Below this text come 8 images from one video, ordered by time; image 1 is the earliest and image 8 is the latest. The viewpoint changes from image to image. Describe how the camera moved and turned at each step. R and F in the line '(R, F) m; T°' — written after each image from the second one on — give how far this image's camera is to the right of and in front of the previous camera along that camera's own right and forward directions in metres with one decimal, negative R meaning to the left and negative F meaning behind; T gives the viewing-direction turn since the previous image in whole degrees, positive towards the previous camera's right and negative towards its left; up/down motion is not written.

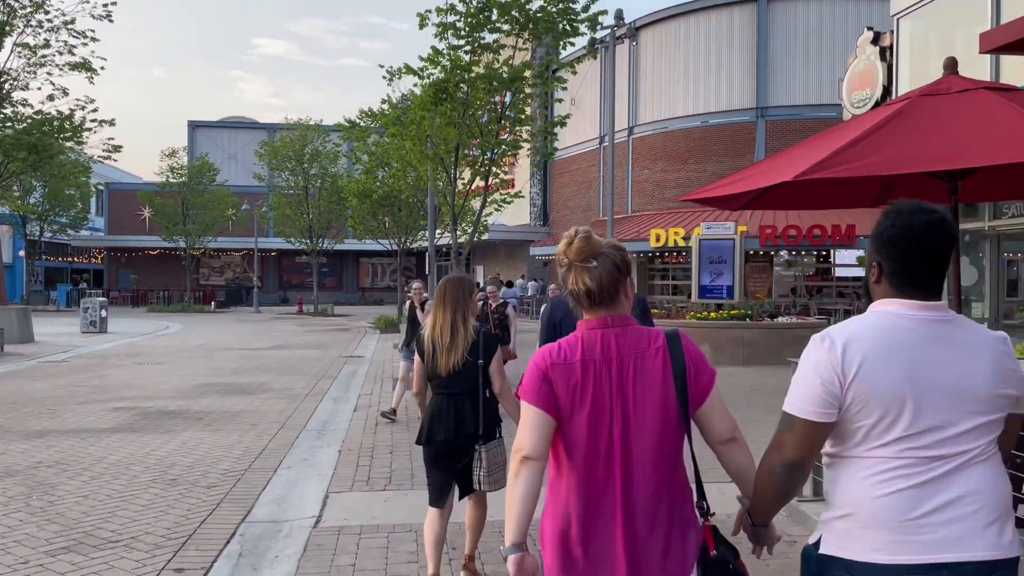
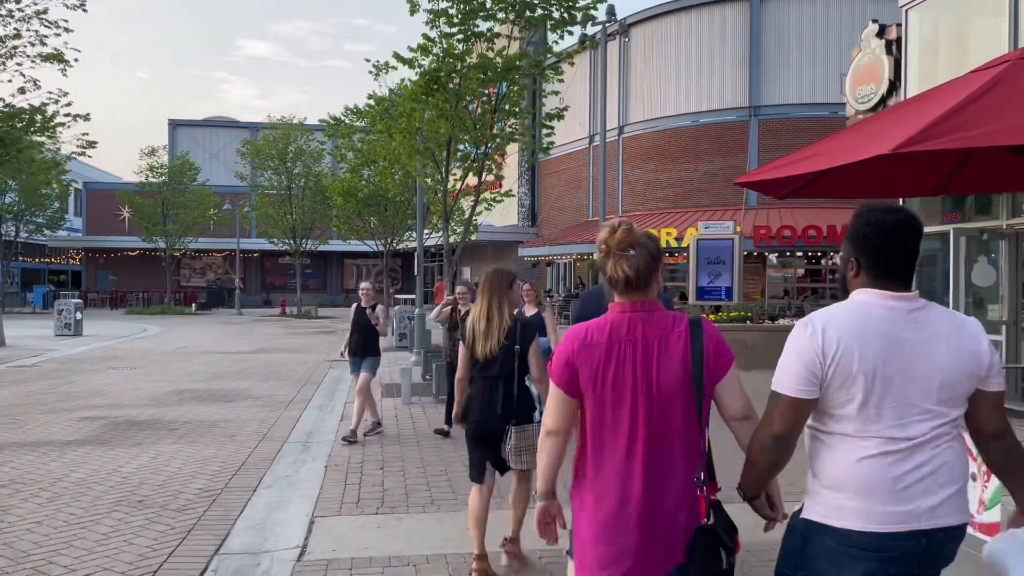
(-0.1, +0.6) m; +1°
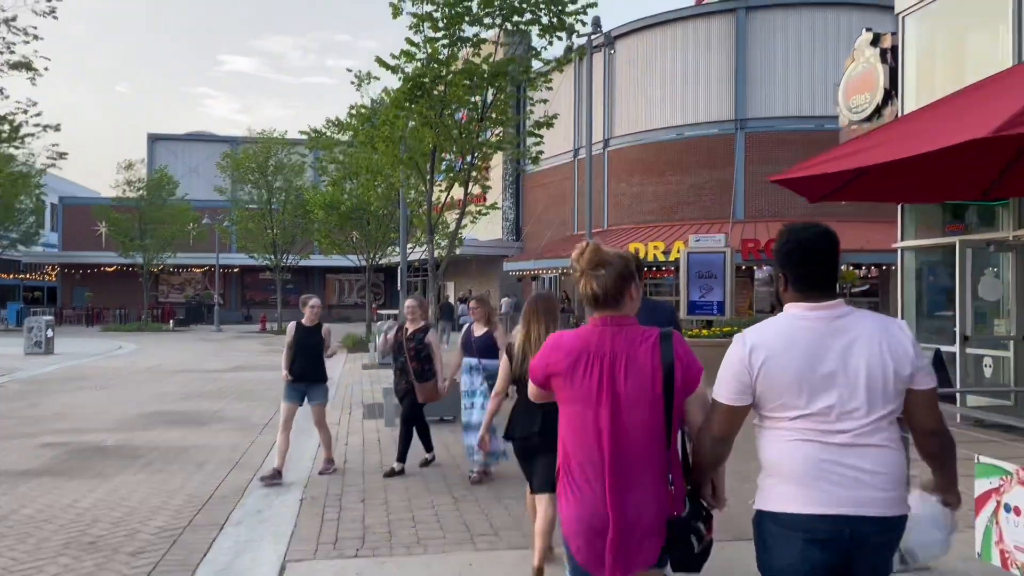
(-0.1, +0.5) m; +1°
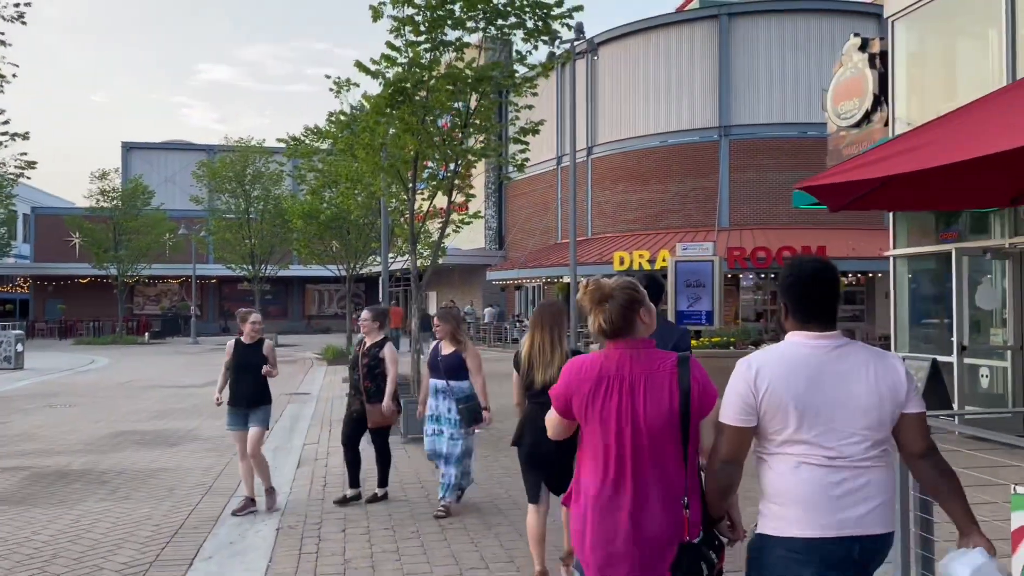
(-0.1, +0.4) m; +1°
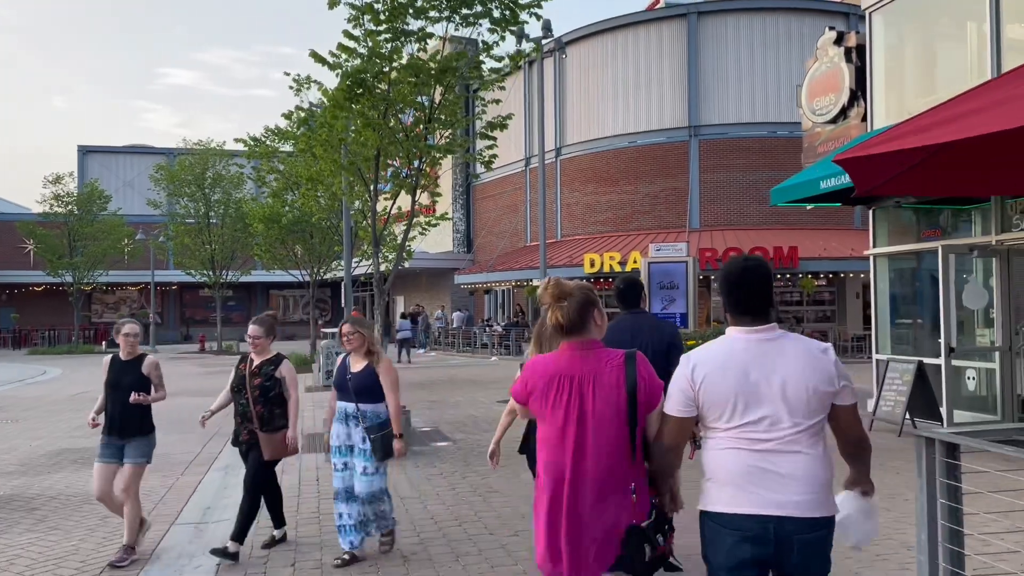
(0.0, +0.6) m; +2°
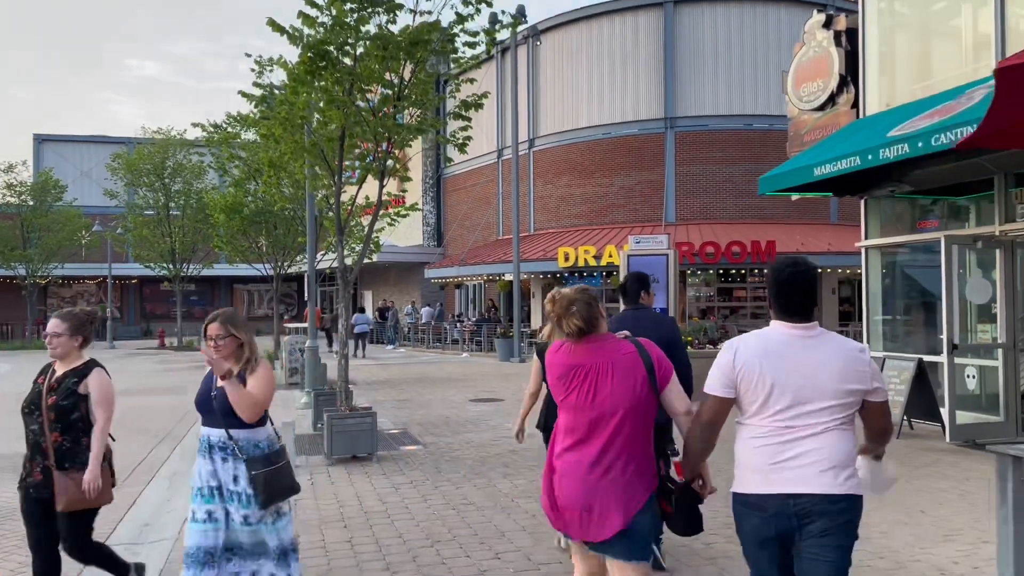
(-0.1, +0.7) m; +2°
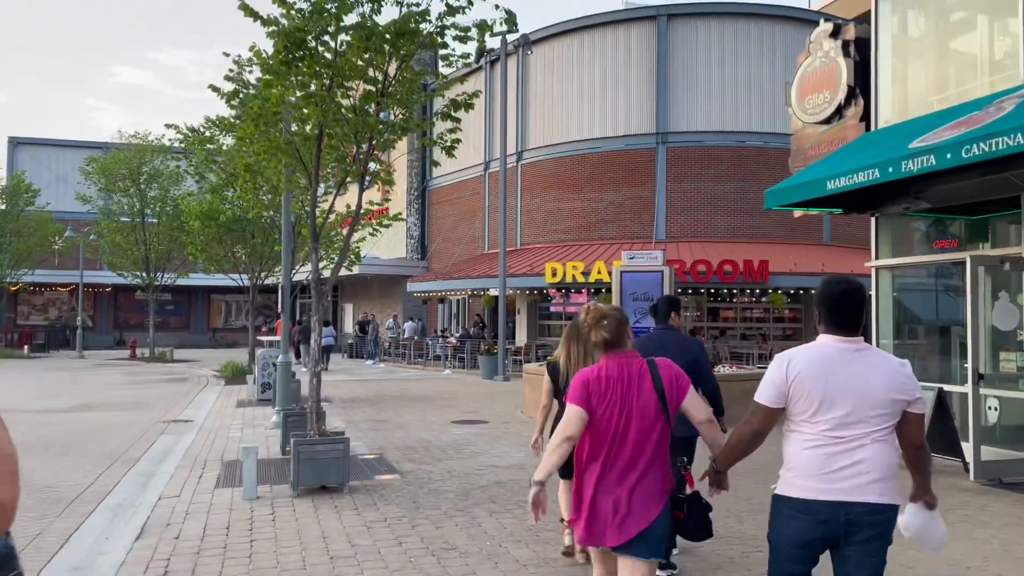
(-0.1, +0.8) m; +1°
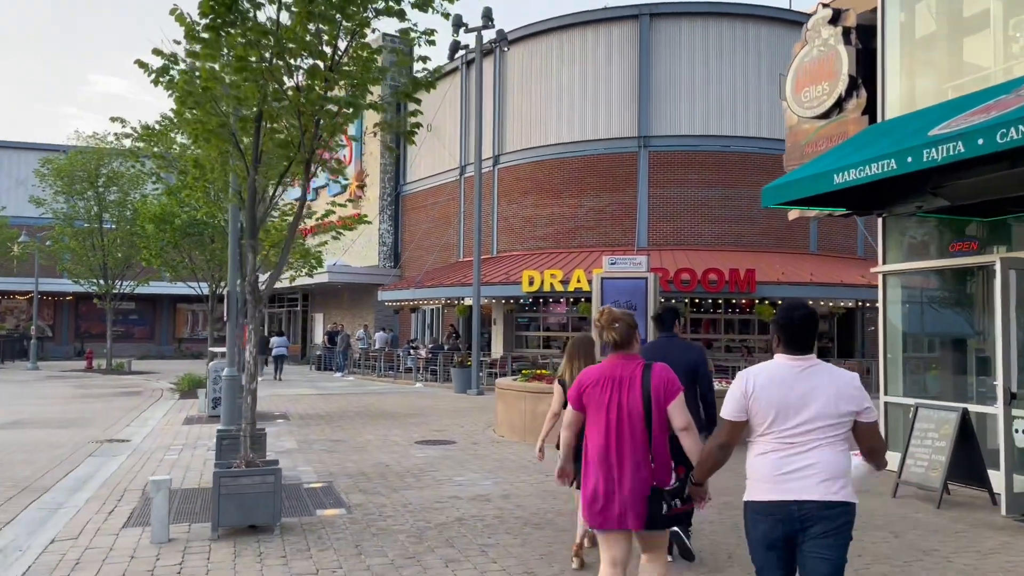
(+0.1, +1.1) m; +1°
